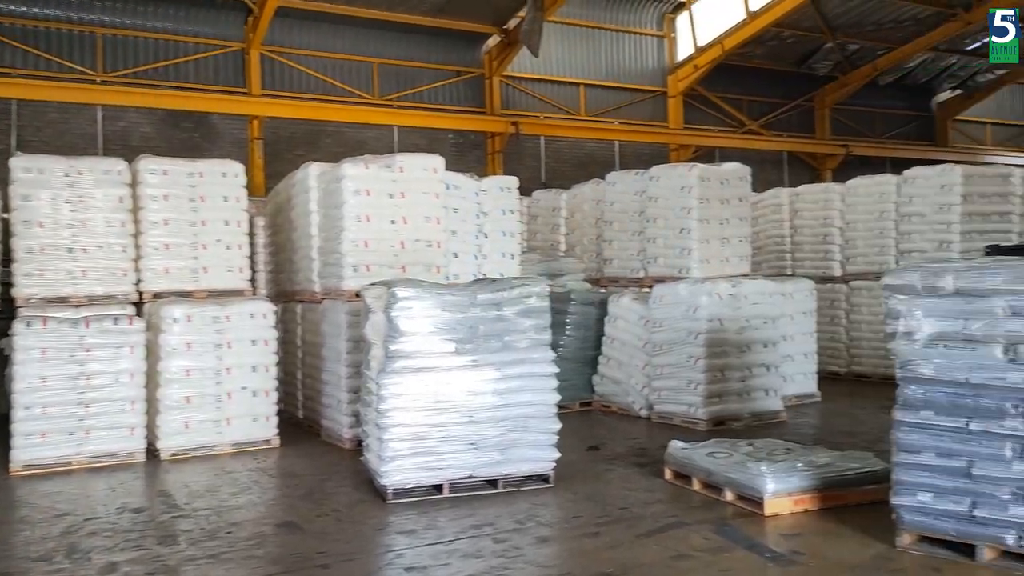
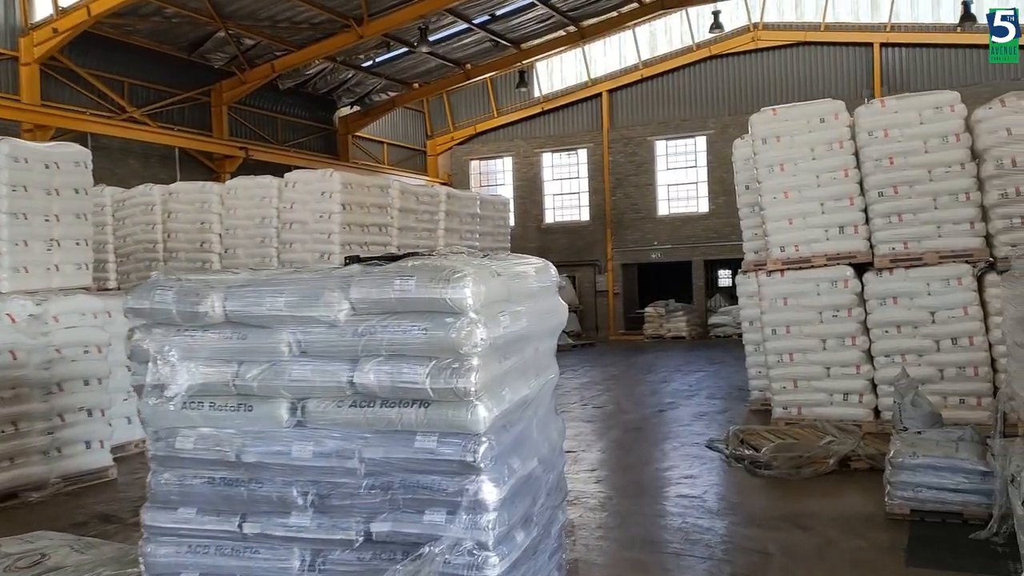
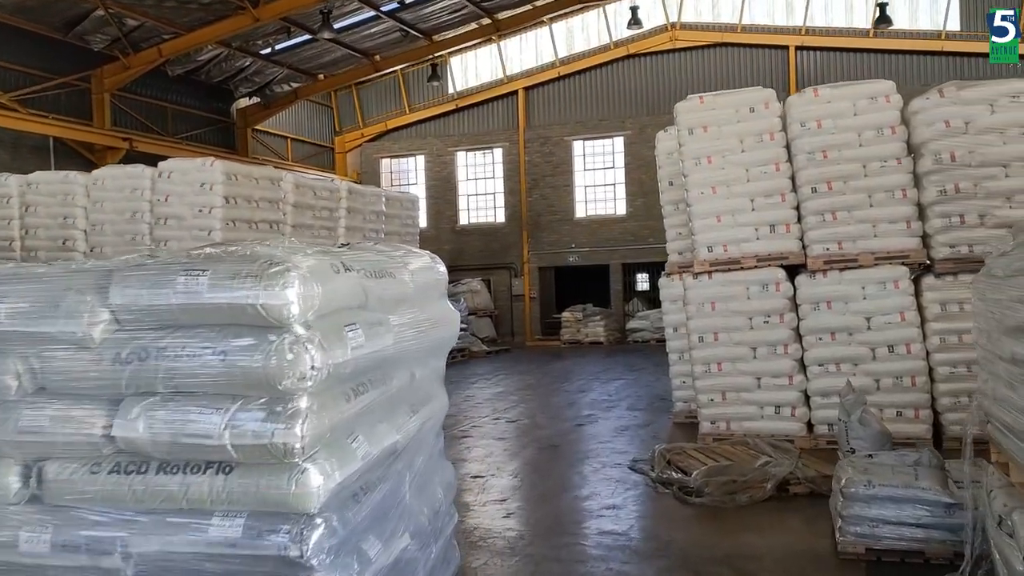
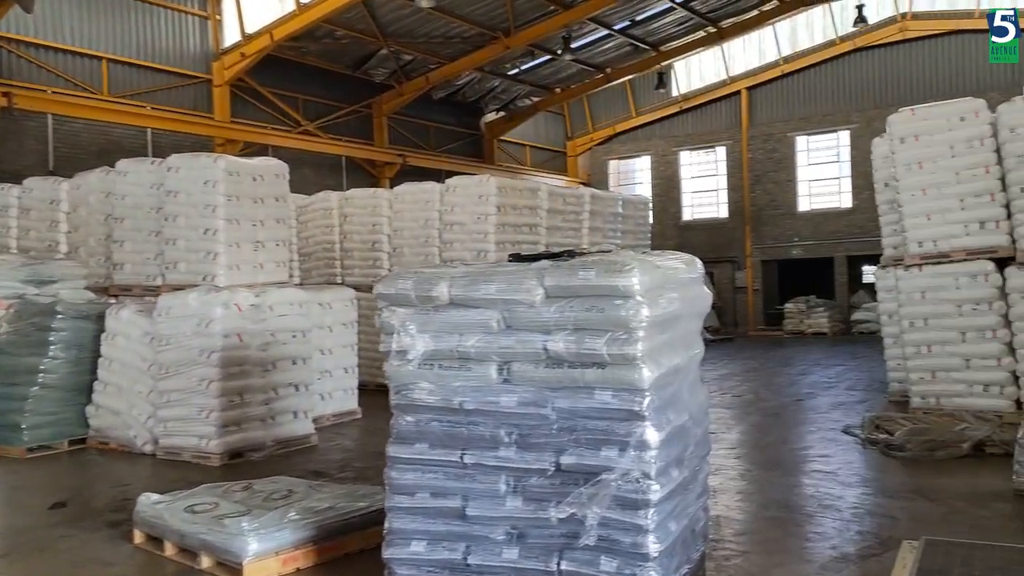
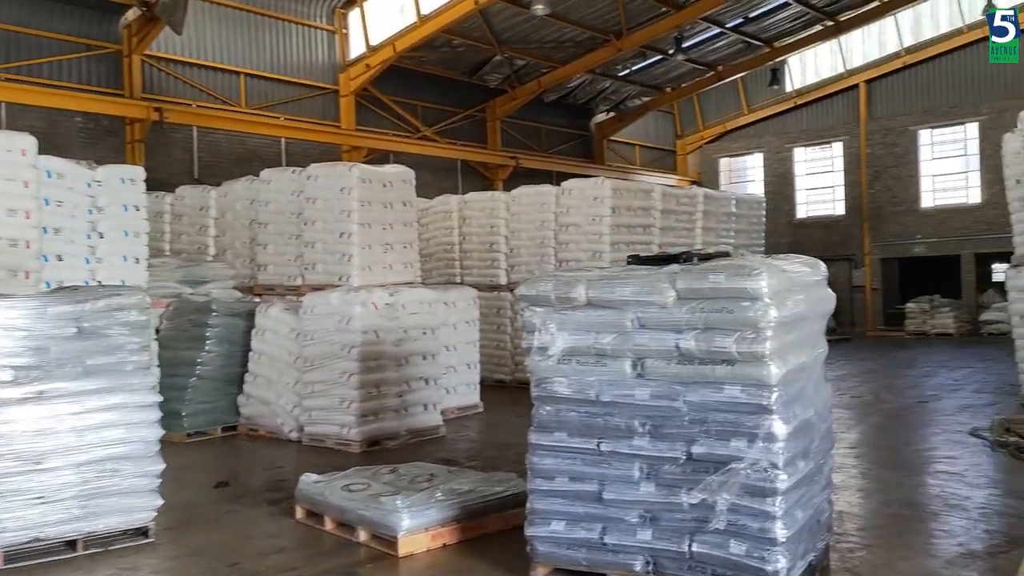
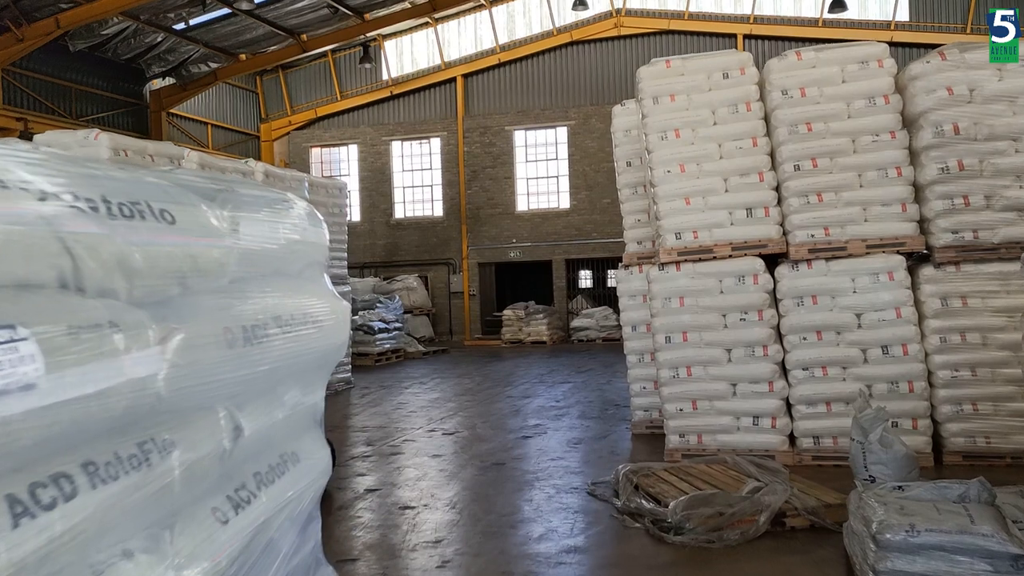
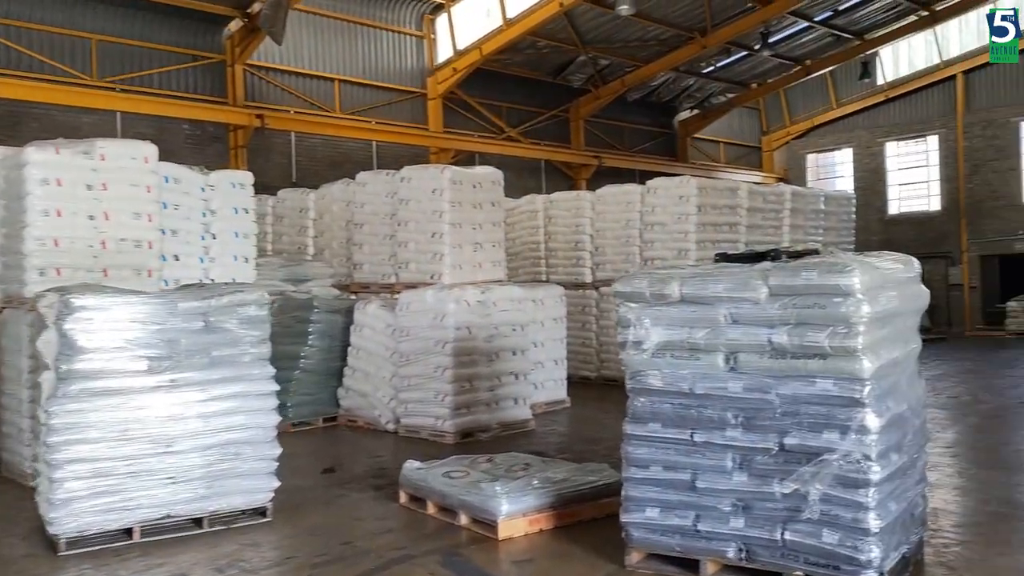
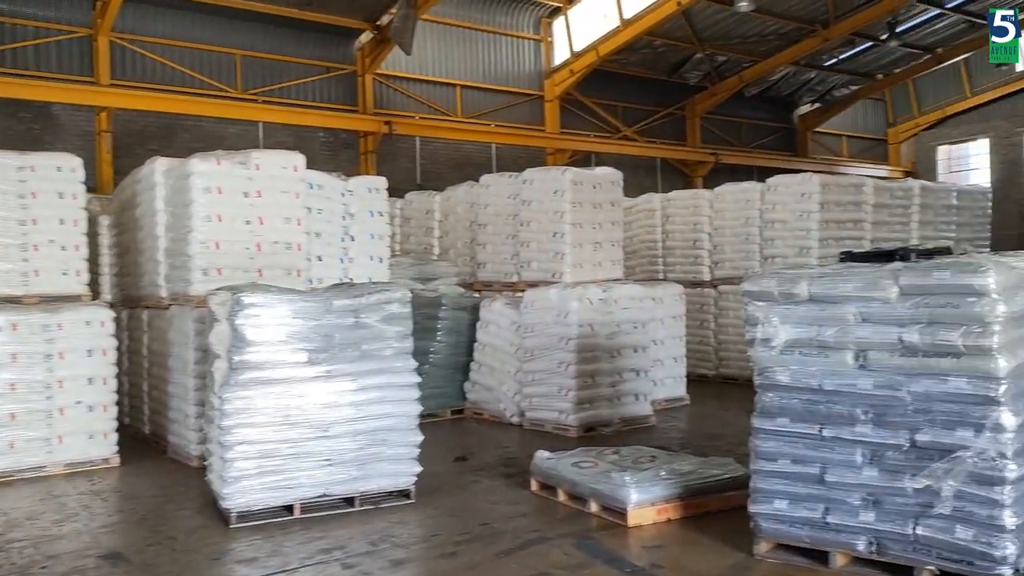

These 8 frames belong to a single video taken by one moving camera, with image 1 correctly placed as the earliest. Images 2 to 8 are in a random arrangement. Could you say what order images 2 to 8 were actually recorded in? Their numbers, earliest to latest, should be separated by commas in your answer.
8, 7, 5, 4, 2, 3, 6
